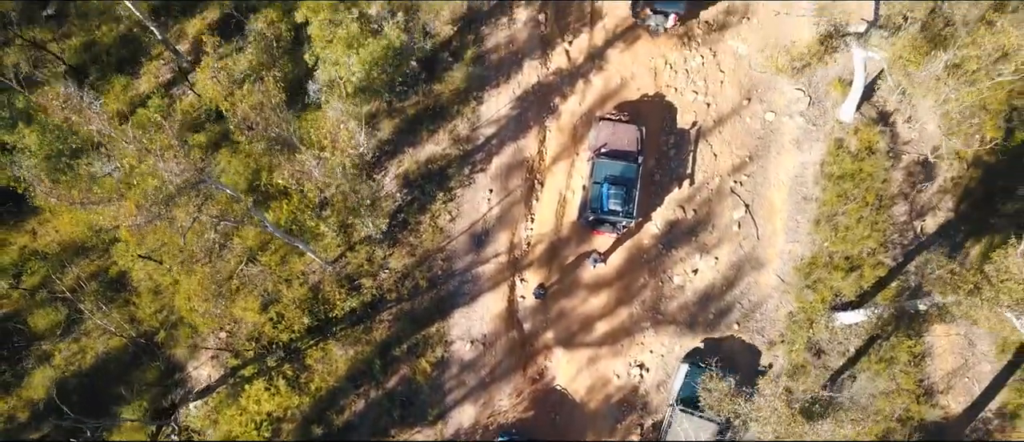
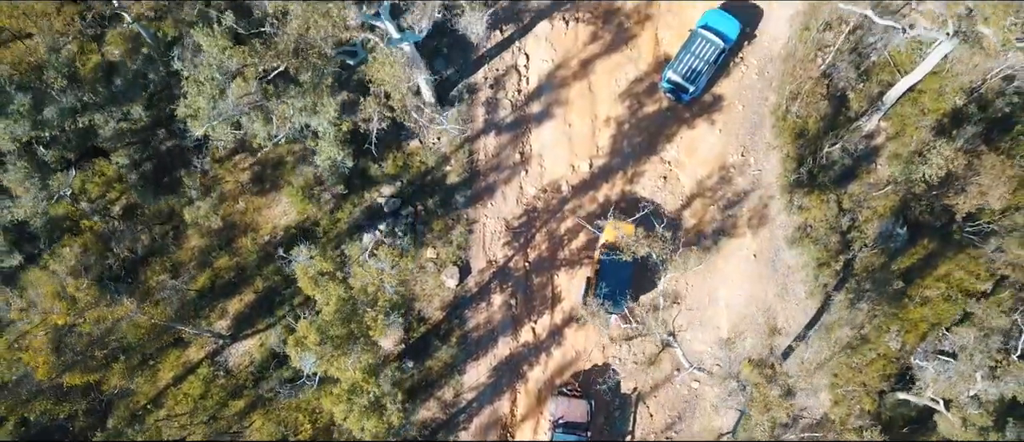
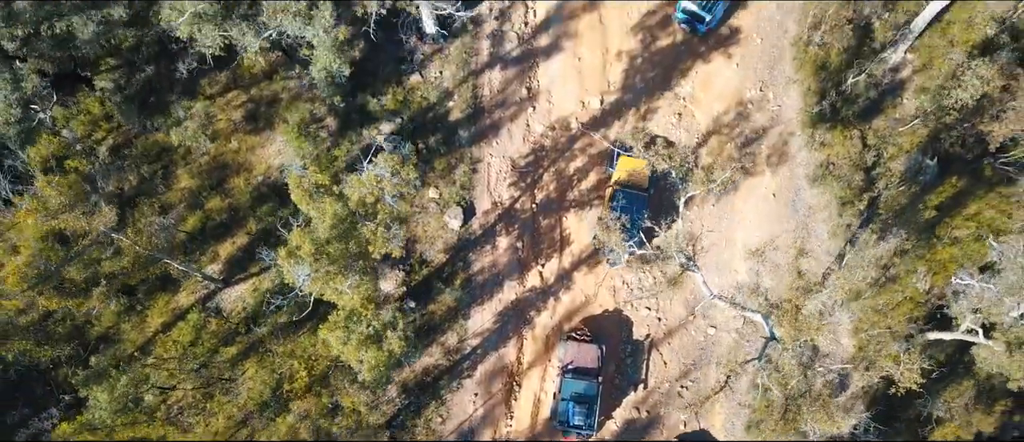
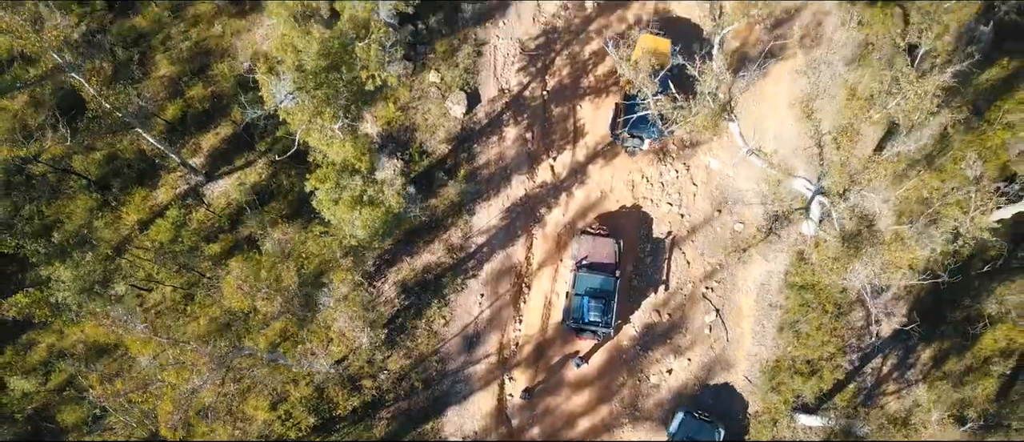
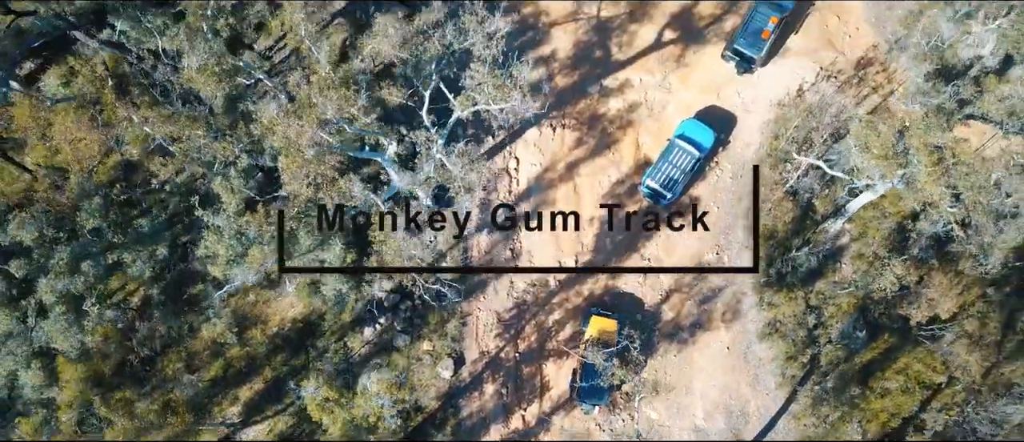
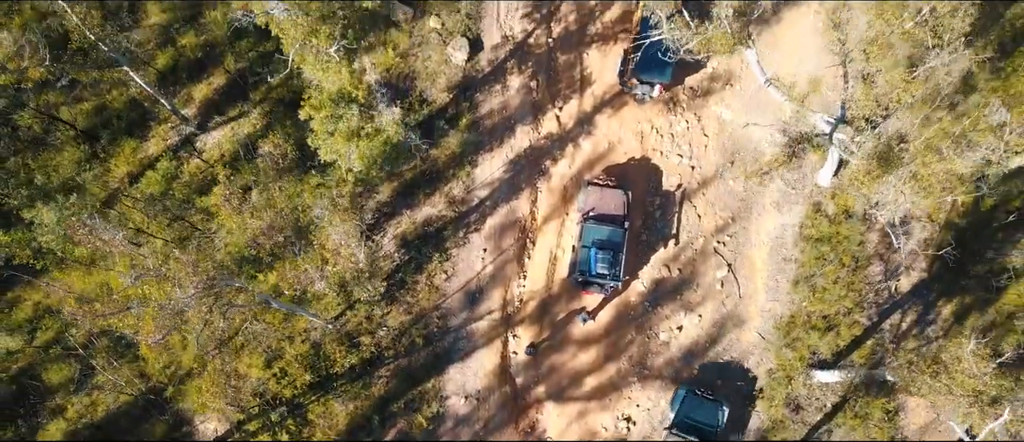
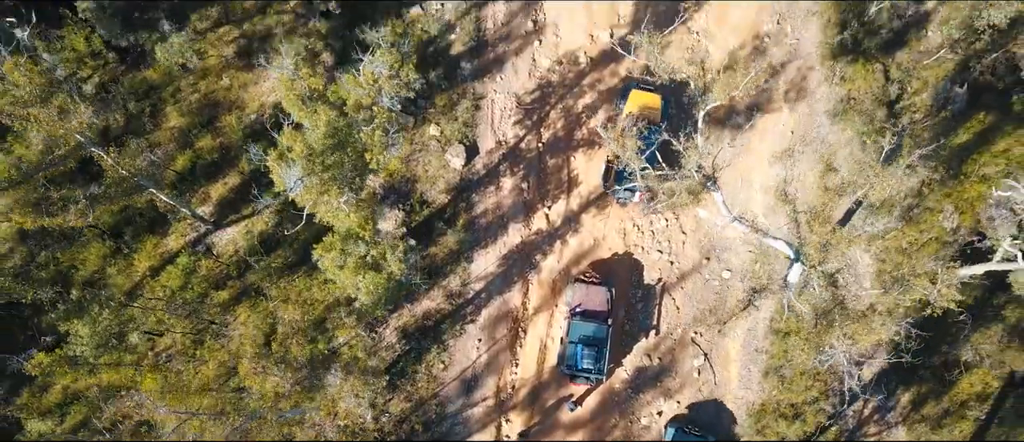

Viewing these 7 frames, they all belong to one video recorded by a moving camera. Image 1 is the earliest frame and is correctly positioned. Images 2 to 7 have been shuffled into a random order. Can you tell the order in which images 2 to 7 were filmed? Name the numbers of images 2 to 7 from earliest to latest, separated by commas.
6, 4, 7, 3, 2, 5
